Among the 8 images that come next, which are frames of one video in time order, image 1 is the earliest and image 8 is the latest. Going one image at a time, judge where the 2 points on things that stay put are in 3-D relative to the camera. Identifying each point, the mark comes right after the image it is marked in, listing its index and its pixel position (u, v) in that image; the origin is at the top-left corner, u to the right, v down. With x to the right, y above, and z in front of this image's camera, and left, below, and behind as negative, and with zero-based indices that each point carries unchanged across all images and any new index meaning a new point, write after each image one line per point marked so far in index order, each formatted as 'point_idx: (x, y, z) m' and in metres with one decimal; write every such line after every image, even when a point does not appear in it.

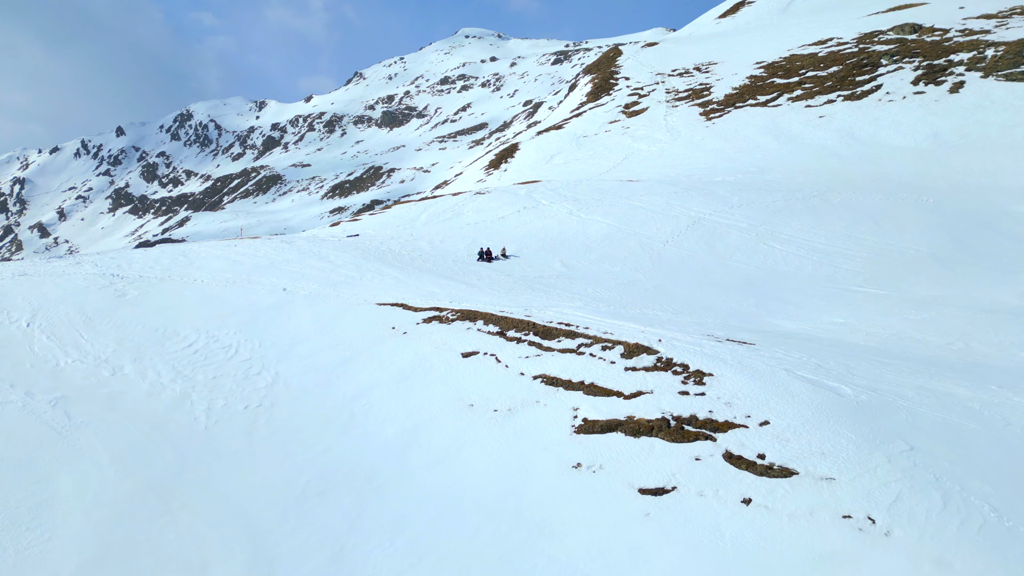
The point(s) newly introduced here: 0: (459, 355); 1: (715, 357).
0: (-1.3, -1.7, +17.4) m
1: (+4.4, -1.5, +15.2) m
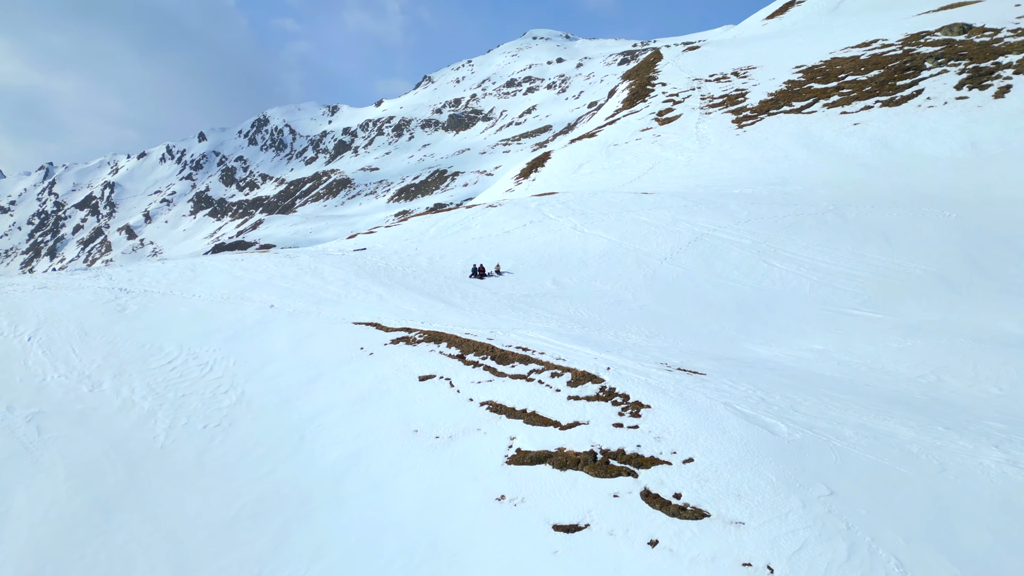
0: (-2.4, -2.3, +17.6) m
1: (+3.1, -2.1, +14.9) m
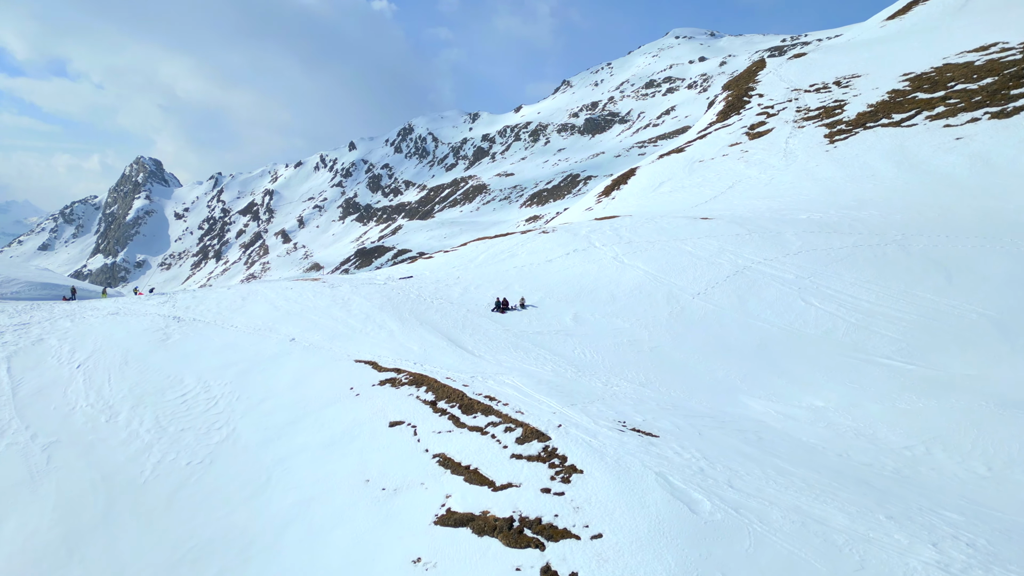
0: (-3.2, -3.5, +17.9) m
1: (+1.8, -3.3, +14.3) m
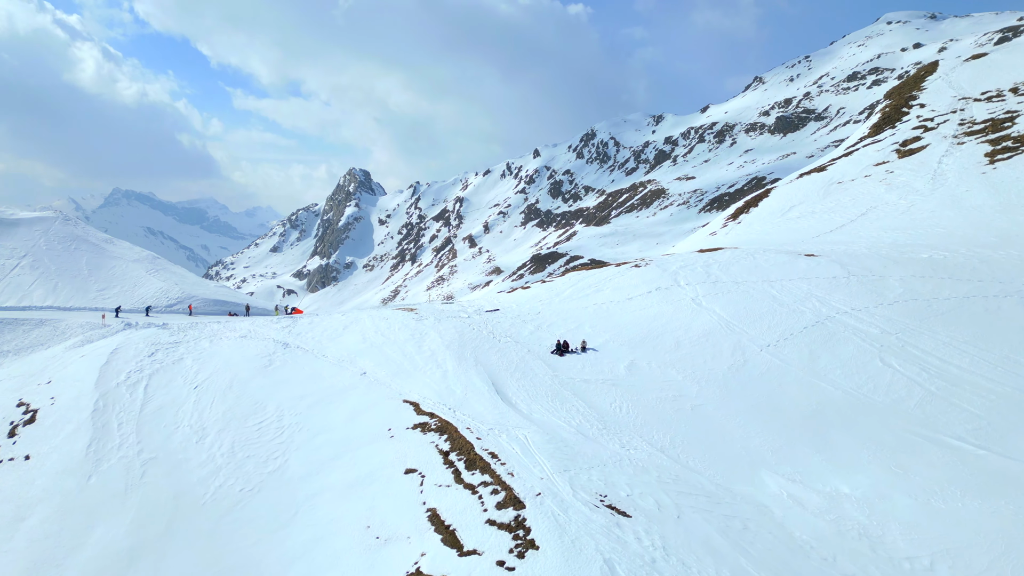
0: (-3.0, -5.0, +19.0) m
1: (+1.1, -4.9, +14.4) m
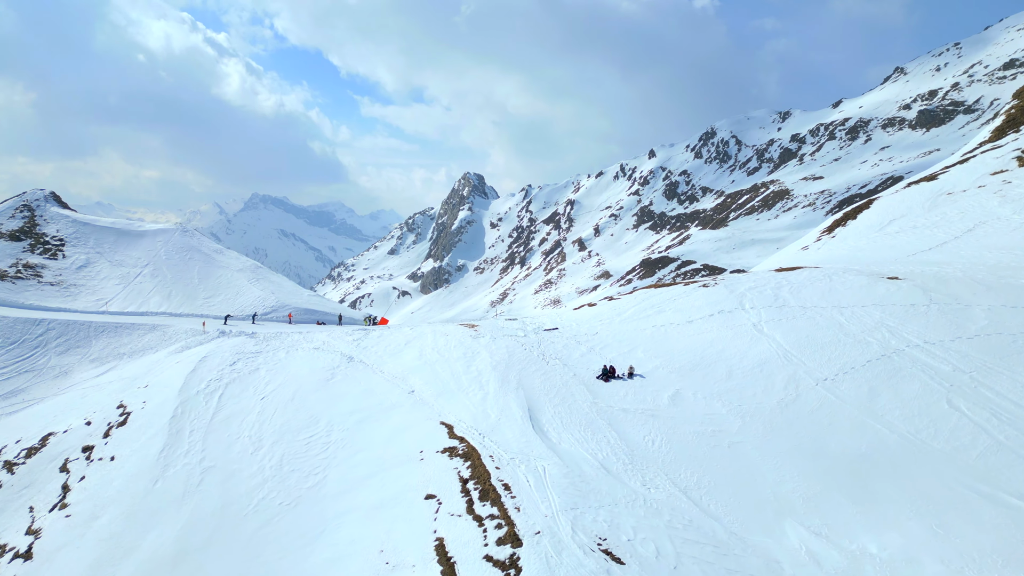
0: (-2.4, -5.7, +19.3) m
1: (+0.9, -5.7, +14.2) m
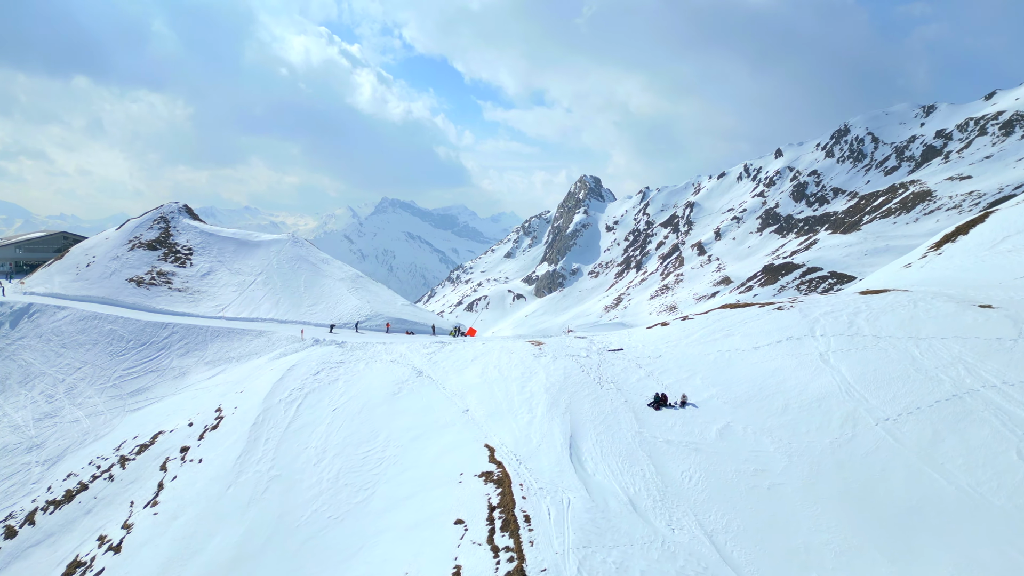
0: (-1.7, -6.6, +19.9) m
1: (+0.8, -6.6, +14.3) m
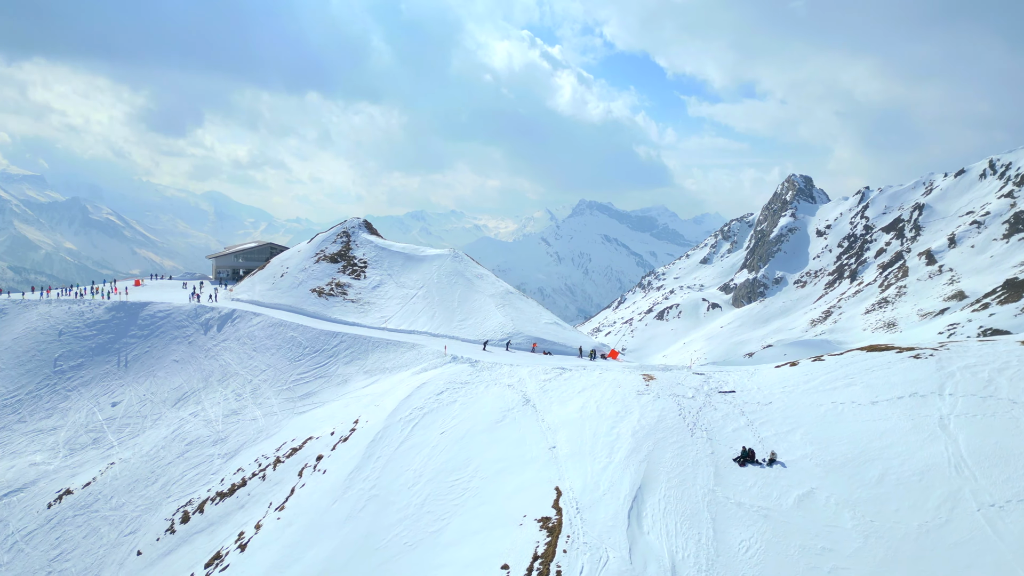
0: (-0.3, -8.1, +20.6) m
1: (+0.6, -8.1, +14.5) m
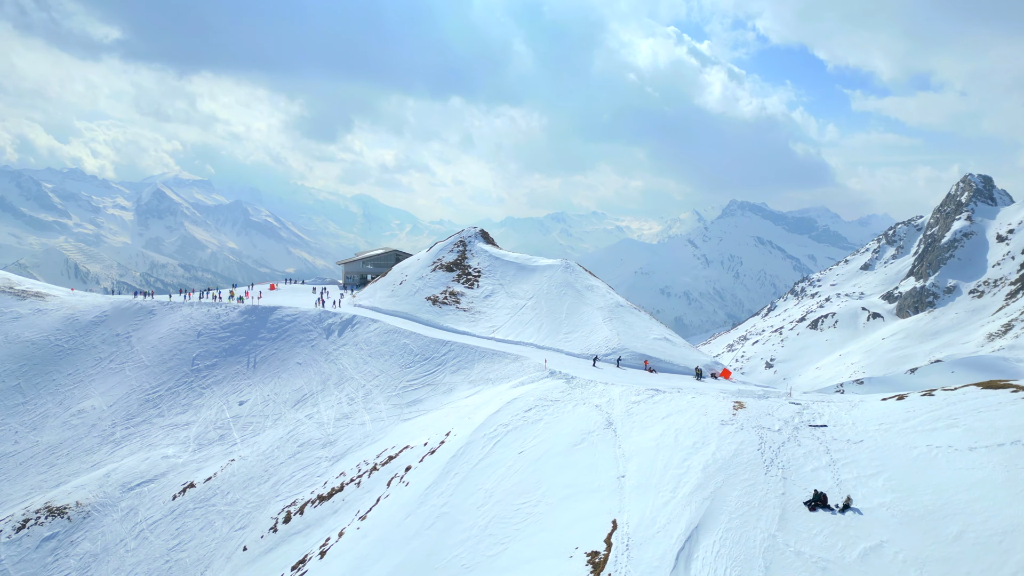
0: (+0.9, -9.1, +20.7) m
1: (+0.7, -9.1, +14.6) m
